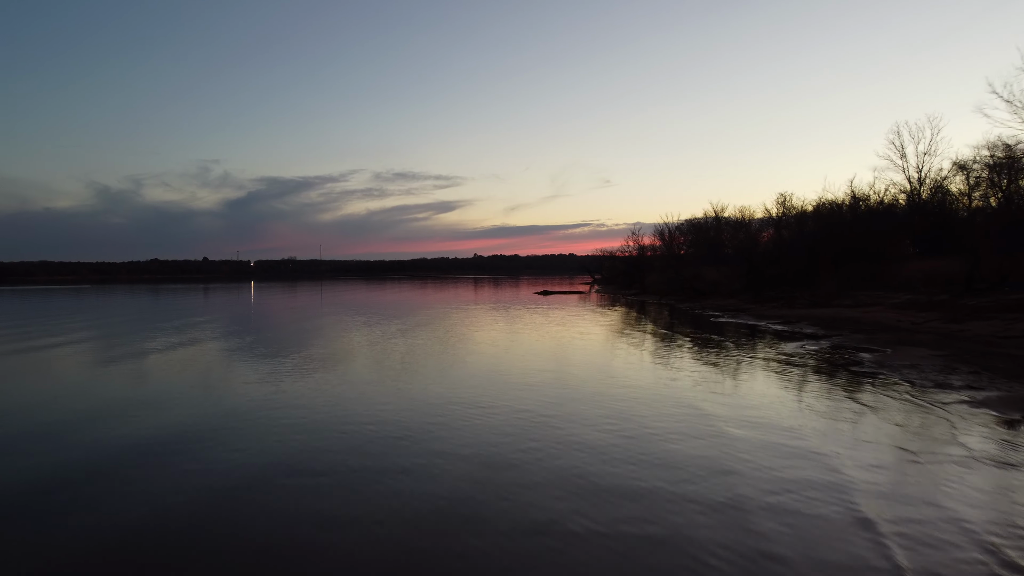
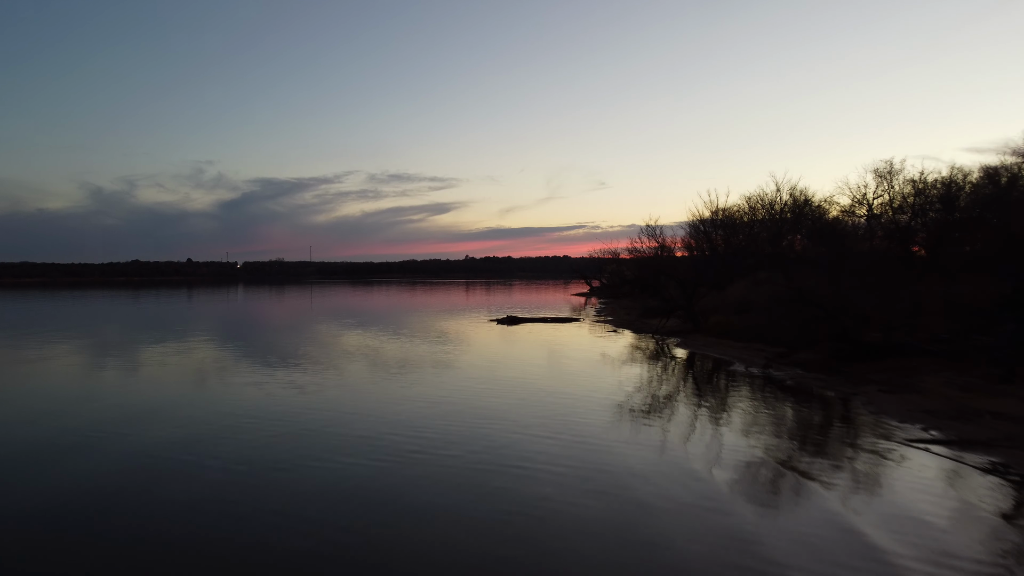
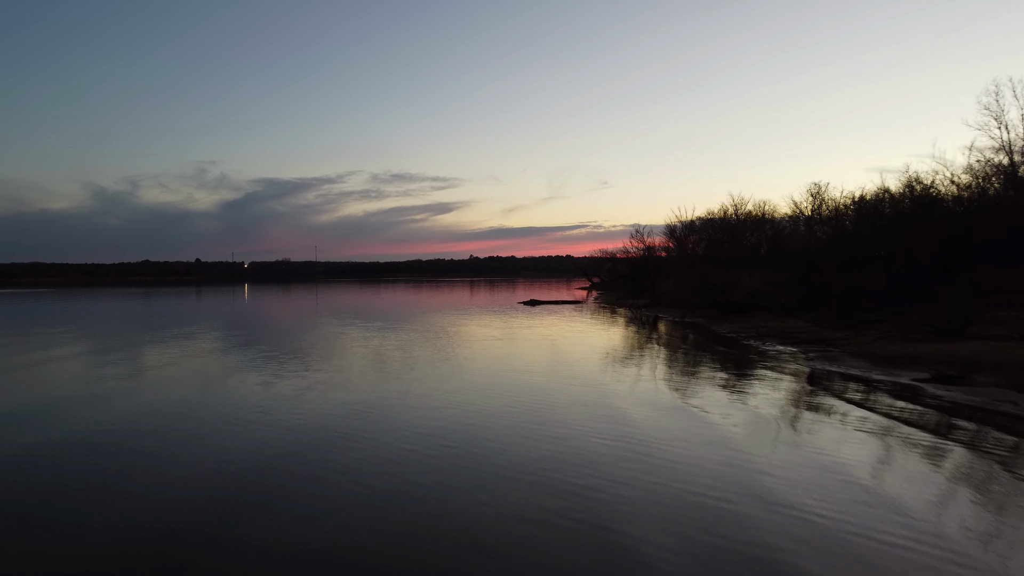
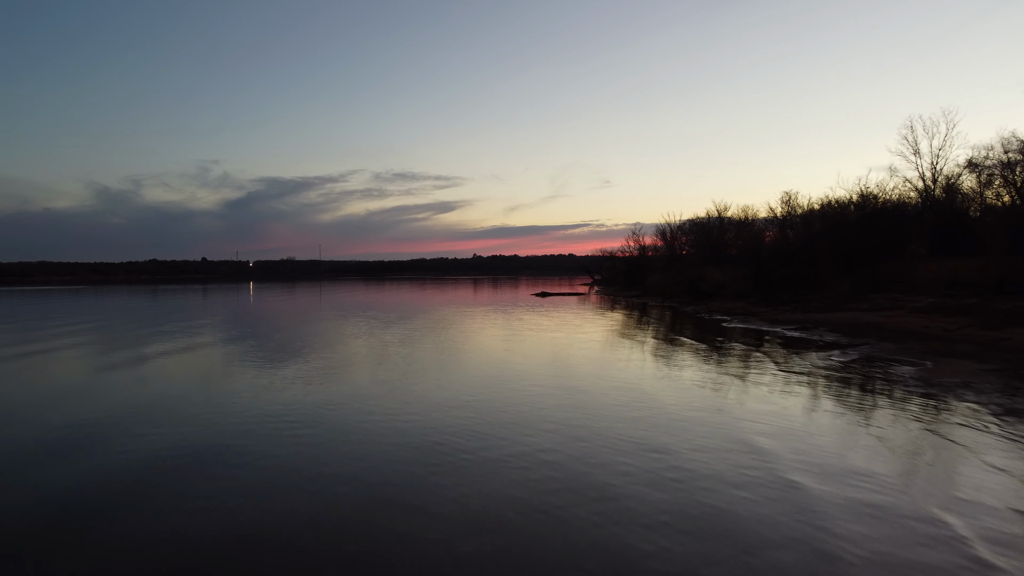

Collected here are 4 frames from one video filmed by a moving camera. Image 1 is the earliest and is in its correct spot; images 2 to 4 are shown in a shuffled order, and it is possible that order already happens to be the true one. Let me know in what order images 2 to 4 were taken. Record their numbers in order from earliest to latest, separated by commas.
4, 3, 2
